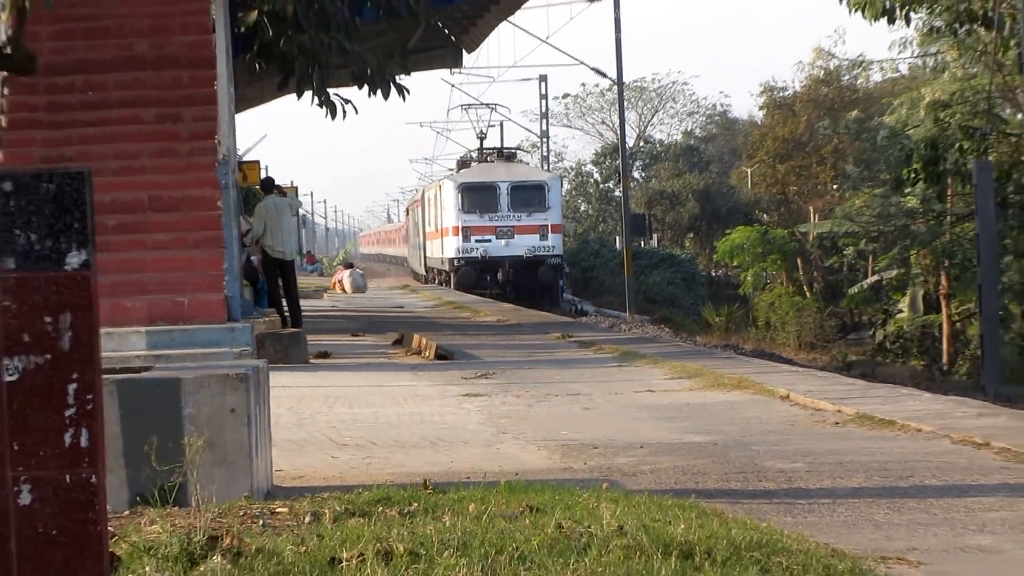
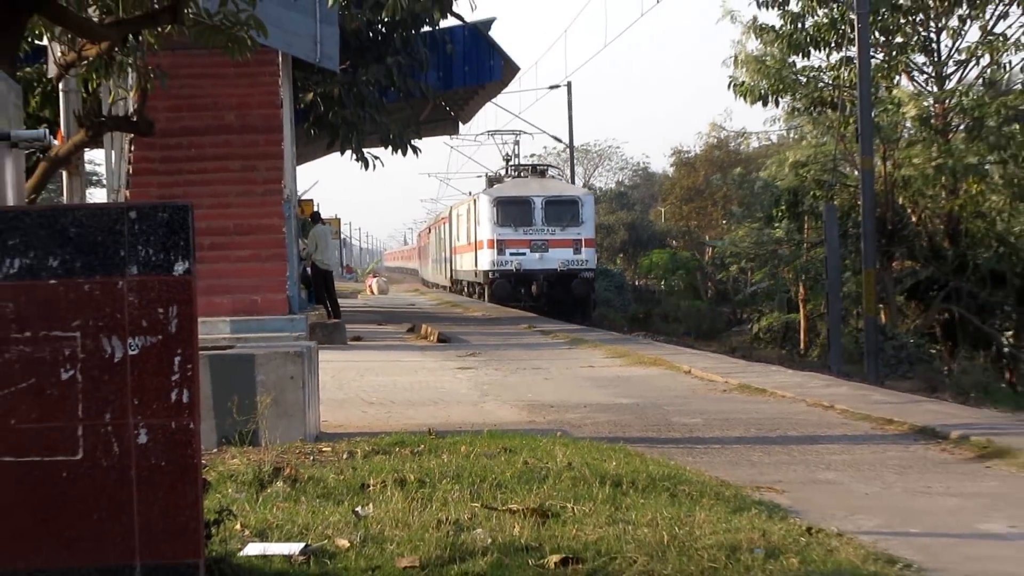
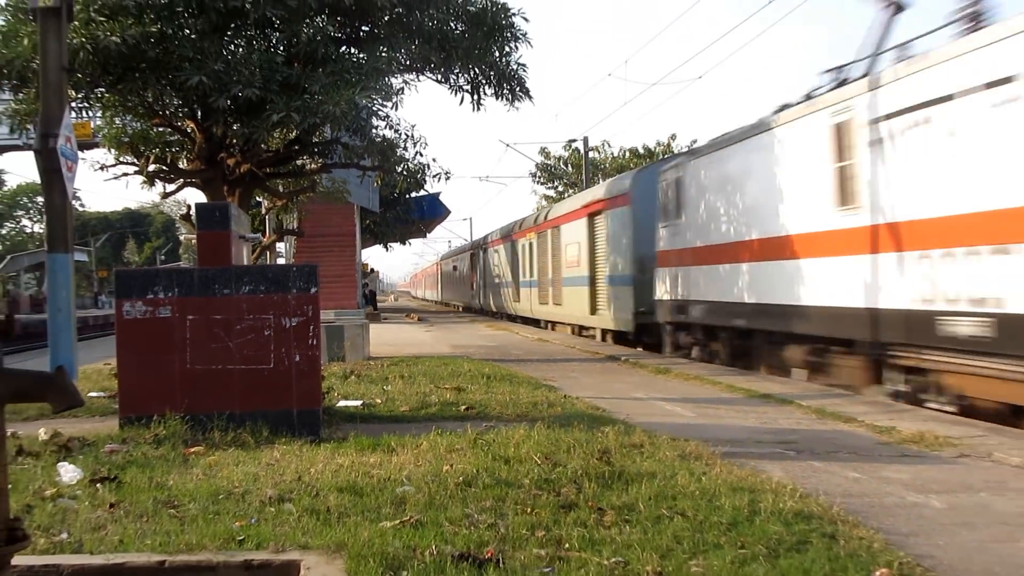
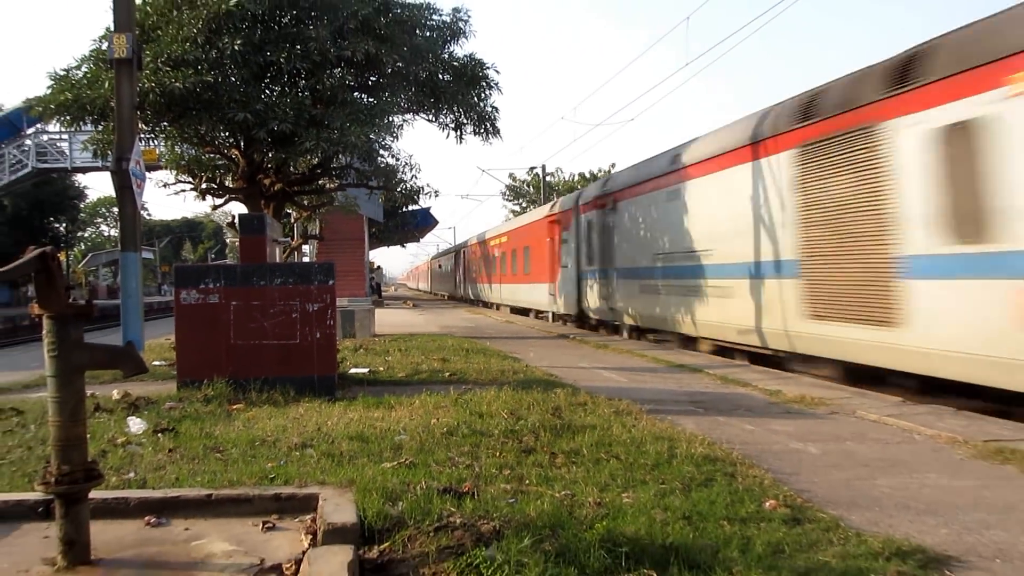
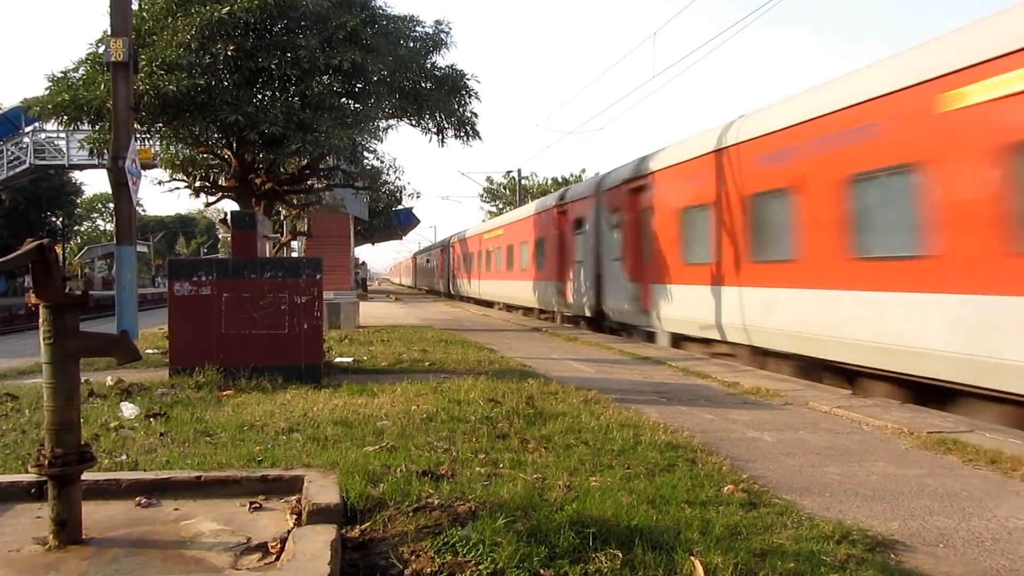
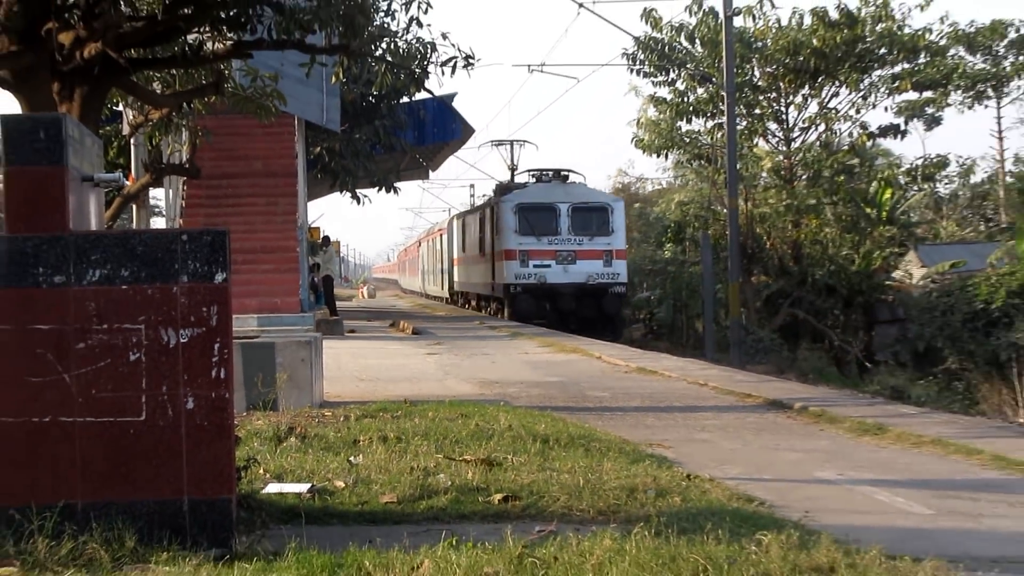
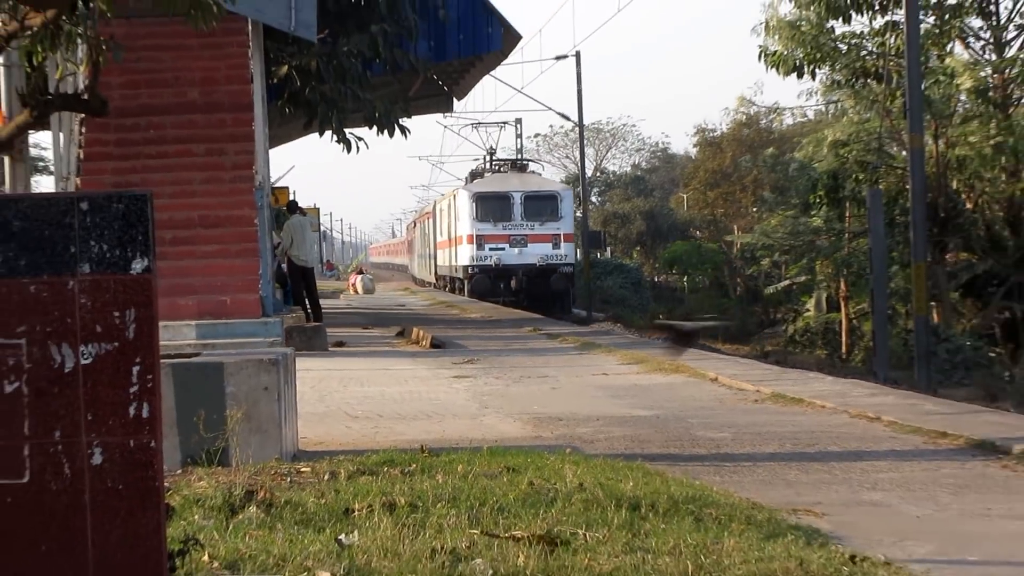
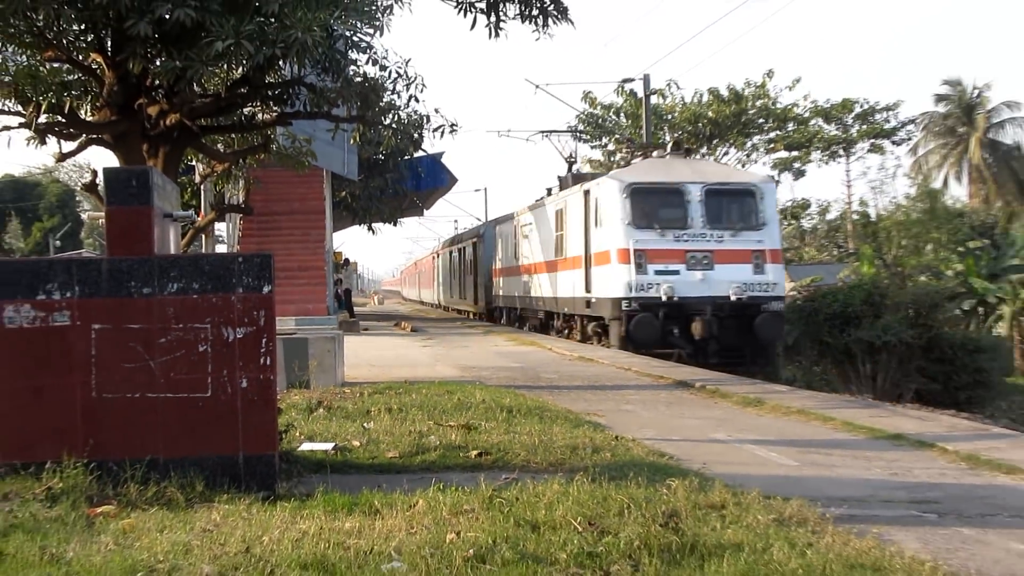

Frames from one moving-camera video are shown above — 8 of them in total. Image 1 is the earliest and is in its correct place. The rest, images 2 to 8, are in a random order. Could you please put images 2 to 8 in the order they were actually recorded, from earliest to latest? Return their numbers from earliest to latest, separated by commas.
7, 2, 6, 8, 3, 4, 5
